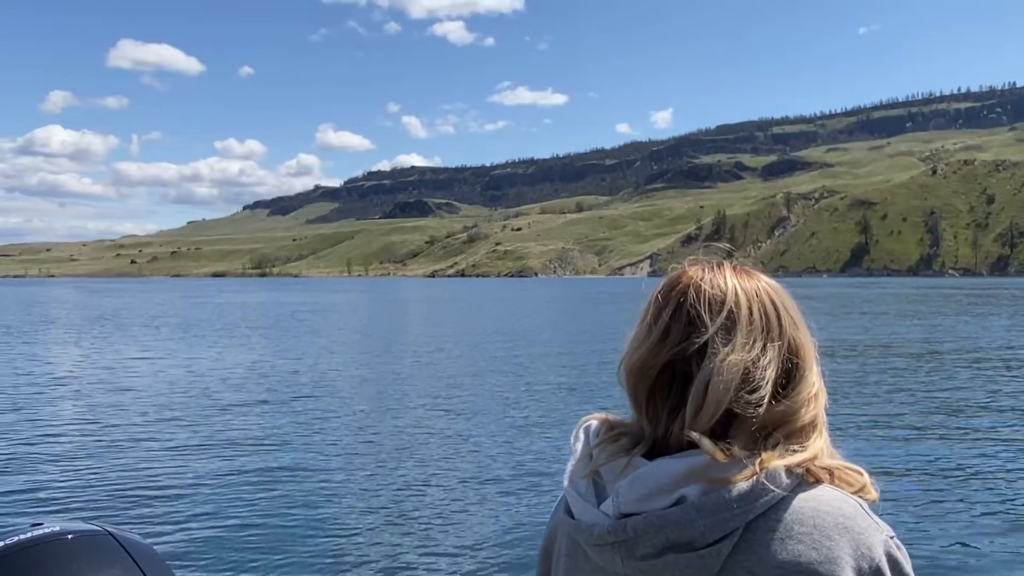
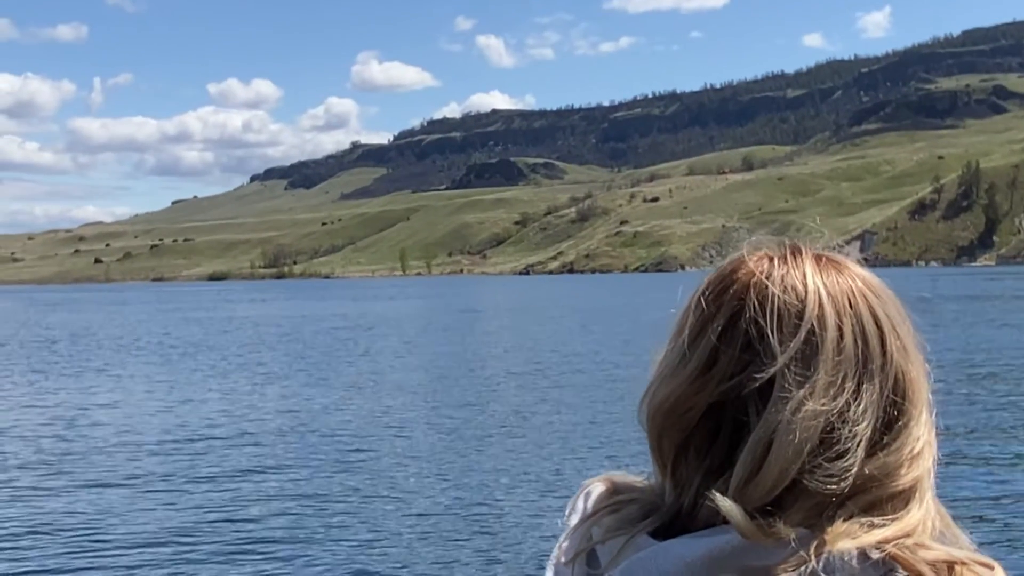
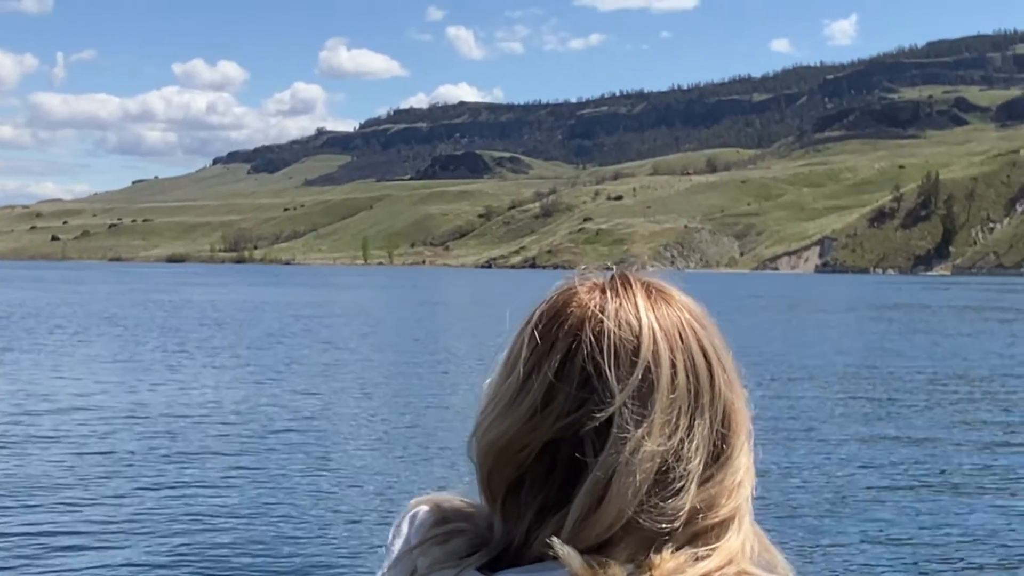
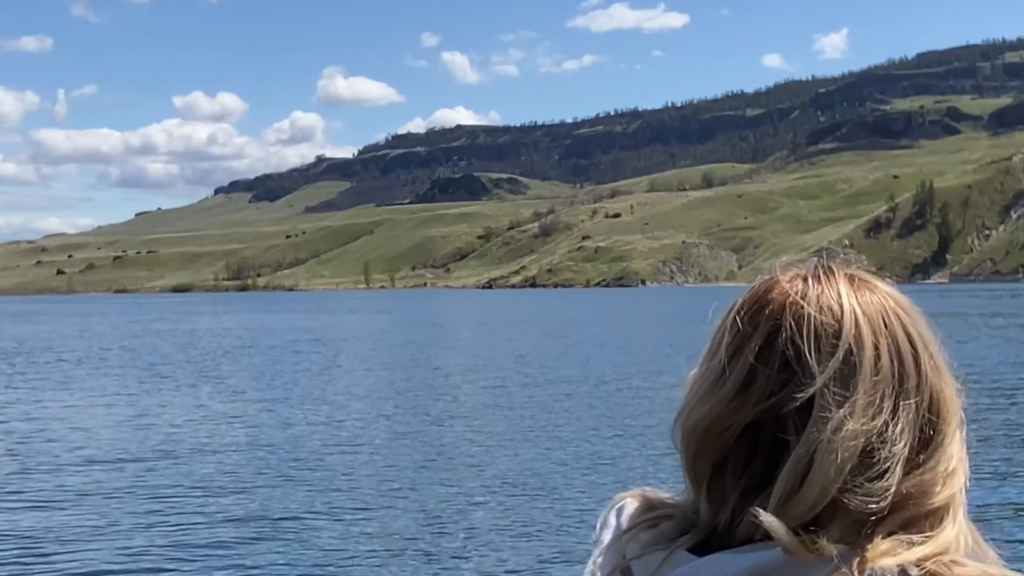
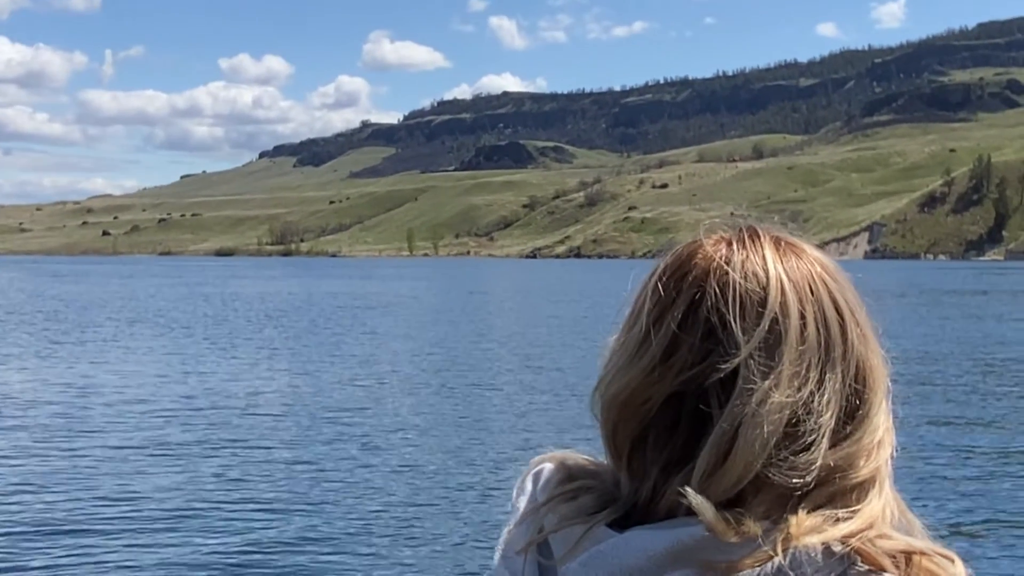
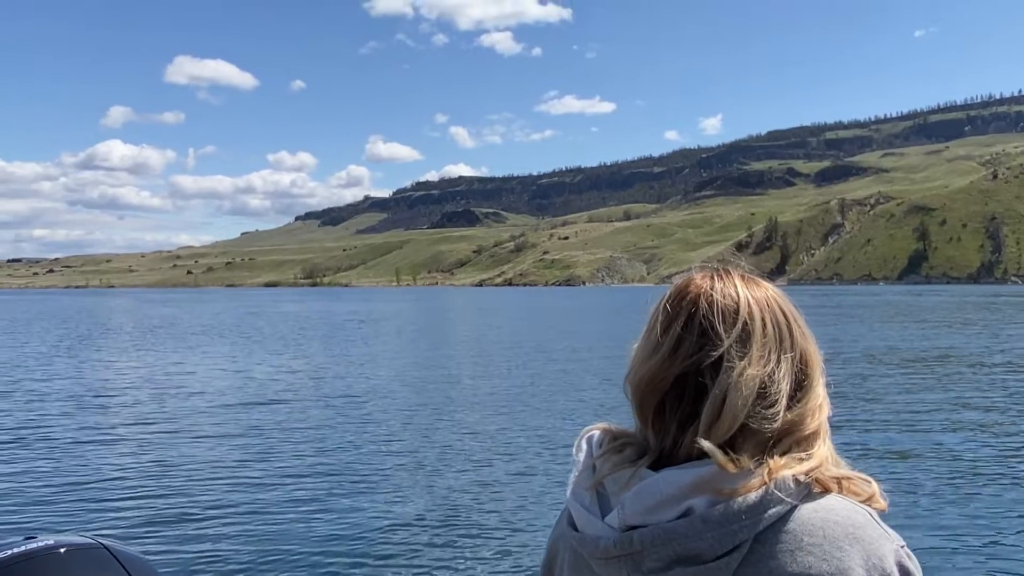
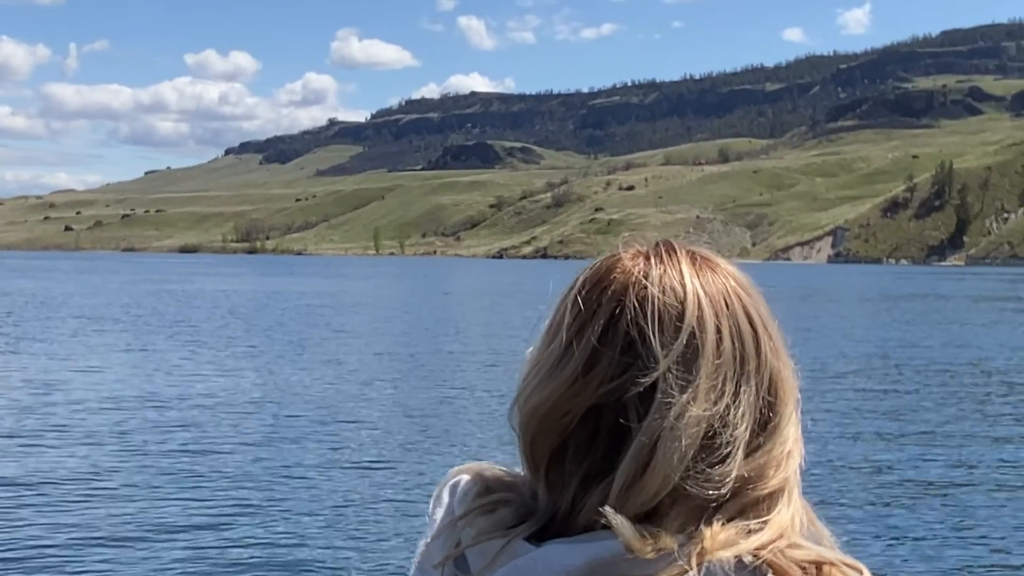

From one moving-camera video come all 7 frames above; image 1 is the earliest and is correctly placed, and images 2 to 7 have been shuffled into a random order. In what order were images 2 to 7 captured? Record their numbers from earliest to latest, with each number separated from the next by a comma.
6, 4, 2, 5, 7, 3
